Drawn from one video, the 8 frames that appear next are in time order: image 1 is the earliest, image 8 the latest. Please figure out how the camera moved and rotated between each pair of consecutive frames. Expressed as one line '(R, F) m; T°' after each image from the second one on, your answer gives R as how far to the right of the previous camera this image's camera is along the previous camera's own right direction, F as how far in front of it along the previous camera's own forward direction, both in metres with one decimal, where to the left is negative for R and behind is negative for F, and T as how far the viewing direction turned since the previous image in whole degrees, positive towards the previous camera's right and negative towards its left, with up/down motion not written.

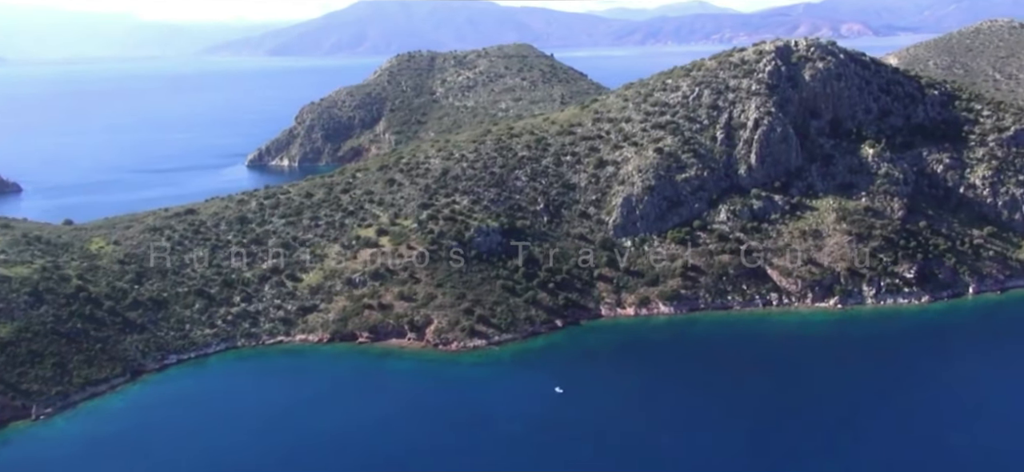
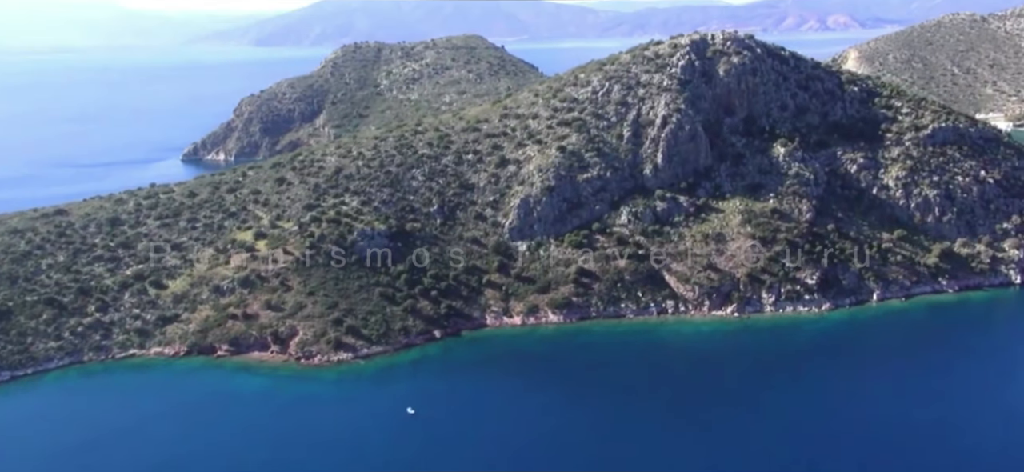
(+7.2, +3.5) m; +1°
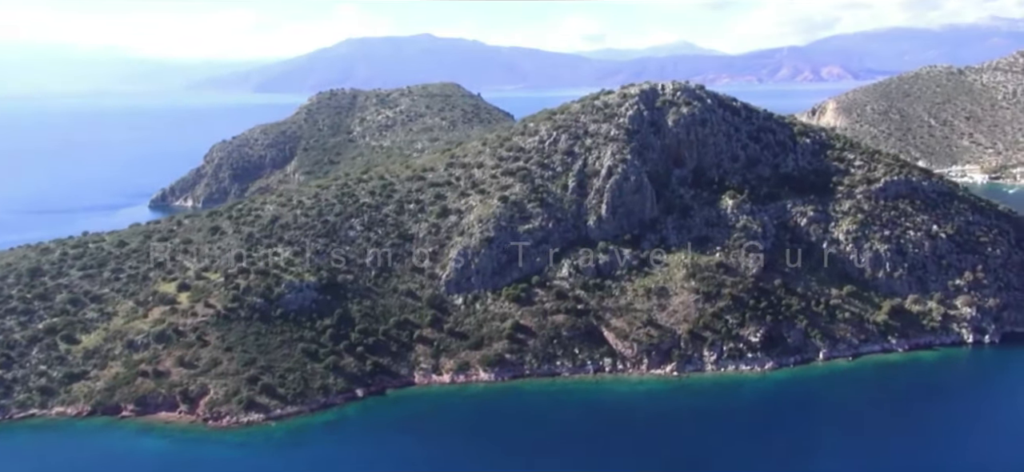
(+4.4, +2.1) m; 0°
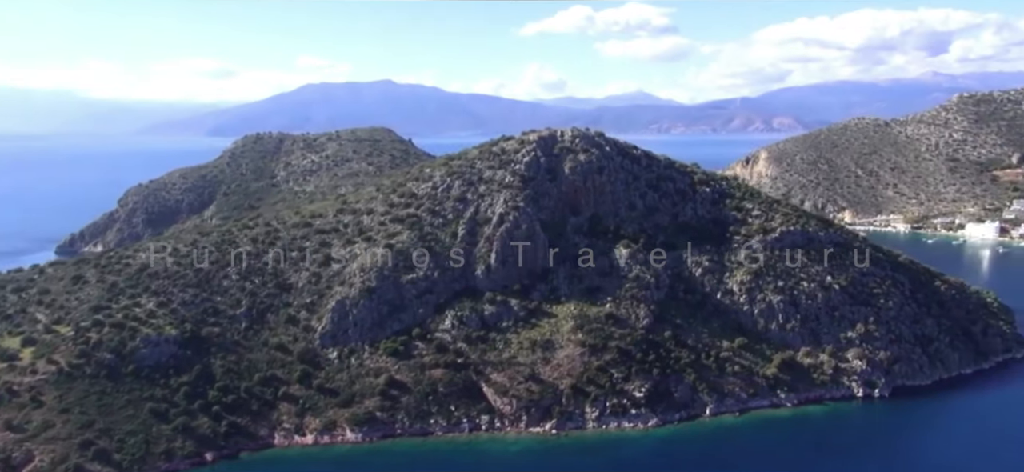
(+5.4, +2.4) m; +3°
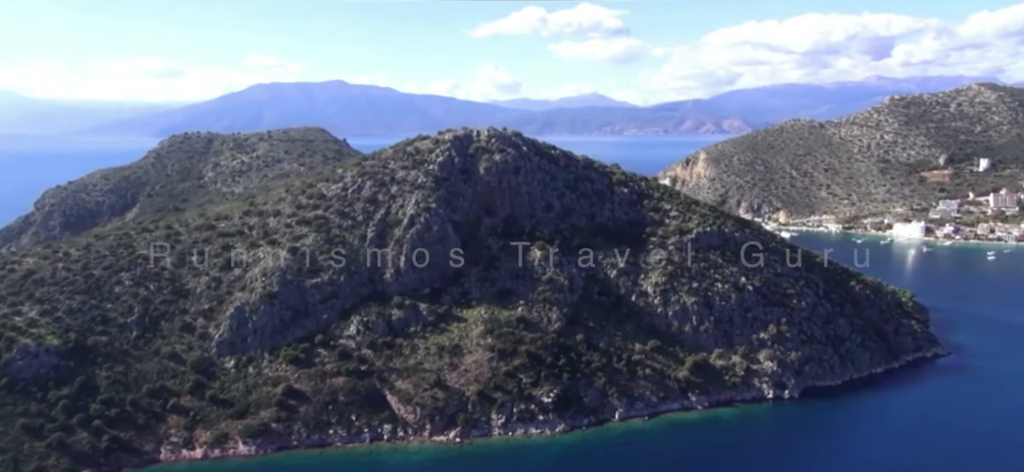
(+3.2, +1.5) m; +3°
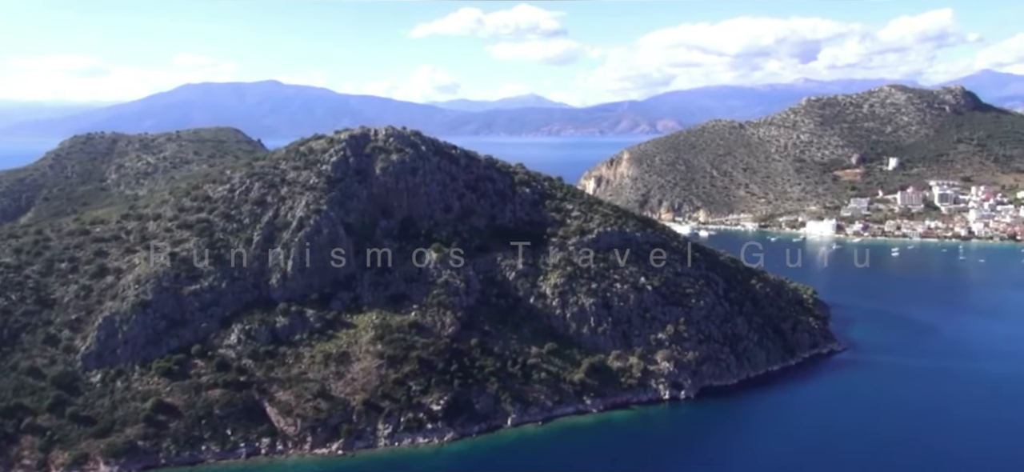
(+3.1, +1.5) m; +5°
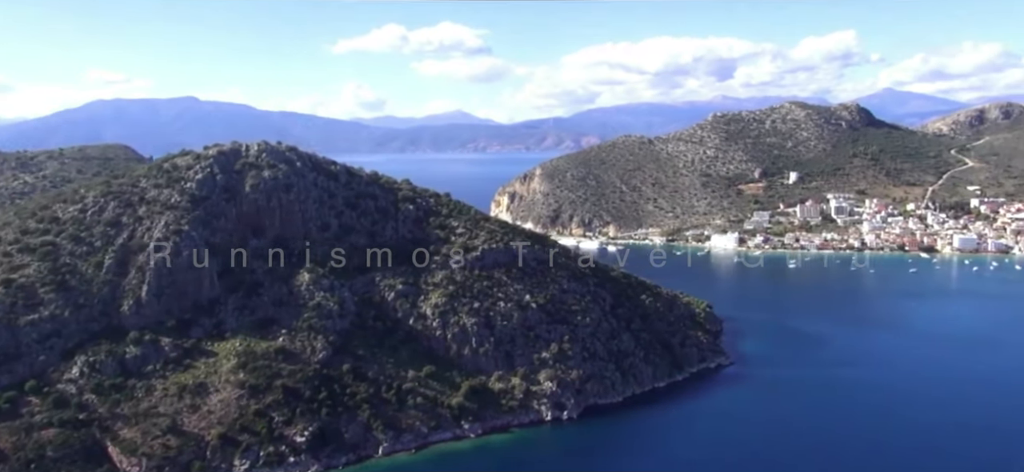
(+3.4, +2.1) m; +5°
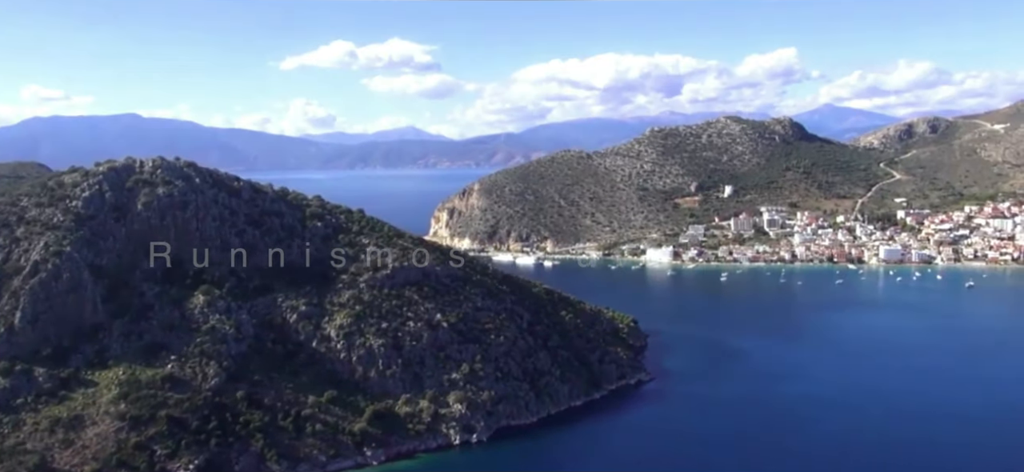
(+3.0, +1.9) m; +4°
